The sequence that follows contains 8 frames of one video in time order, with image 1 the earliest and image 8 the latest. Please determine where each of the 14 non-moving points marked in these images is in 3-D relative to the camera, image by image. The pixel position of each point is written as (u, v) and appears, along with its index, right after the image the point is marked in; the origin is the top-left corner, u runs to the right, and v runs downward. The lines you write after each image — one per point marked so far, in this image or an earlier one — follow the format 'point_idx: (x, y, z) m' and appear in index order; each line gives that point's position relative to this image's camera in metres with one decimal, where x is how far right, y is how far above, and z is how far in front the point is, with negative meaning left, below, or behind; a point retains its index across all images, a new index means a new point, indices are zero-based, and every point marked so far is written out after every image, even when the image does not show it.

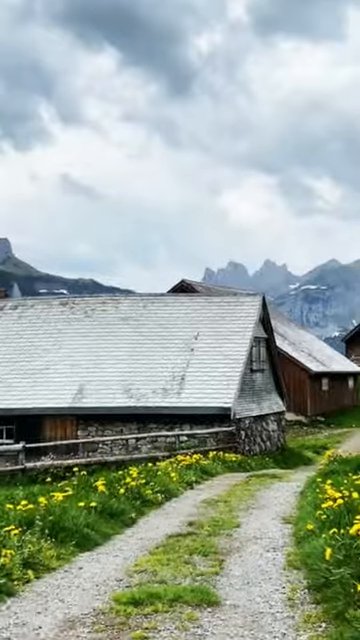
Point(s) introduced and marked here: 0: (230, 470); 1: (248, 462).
0: (+1.1, -3.1, +17.2) m
1: (+1.7, -3.4, +19.8) m
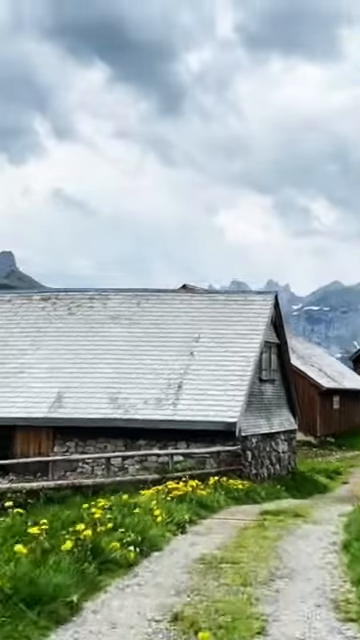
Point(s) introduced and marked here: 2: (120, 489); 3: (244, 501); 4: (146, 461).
0: (+0.9, -2.9, +13.4) m
1: (+1.5, -3.3, +15.9) m
2: (-1.2, -3.4, +16.5) m
3: (+1.1, -3.0, +13.8) m
4: (-0.8, -3.4, +19.8) m
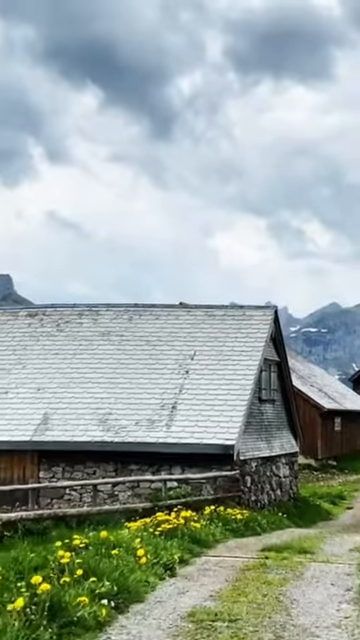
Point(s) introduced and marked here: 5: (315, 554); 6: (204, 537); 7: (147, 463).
0: (+0.8, -3.1, +12.0) m
1: (+1.4, -3.5, +14.6) m
2: (-1.3, -3.6, +15.1) m
3: (+0.9, -3.2, +12.5) m
4: (-0.9, -3.7, +18.4) m
5: (+1.6, -2.8, +9.9) m
6: (+0.3, -2.7, +10.1) m
7: (-0.7, -3.3, +18.9) m
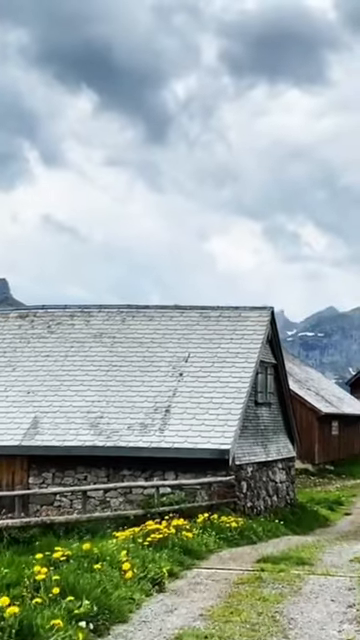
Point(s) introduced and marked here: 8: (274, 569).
0: (+0.7, -3.1, +11.5) m
1: (+1.3, -3.5, +14.0) m
2: (-1.4, -3.6, +14.5) m
3: (+0.8, -3.2, +11.9) m
4: (-1.1, -3.7, +17.8) m
5: (+1.5, -2.8, +9.3) m
6: (+0.2, -2.6, +9.6) m
7: (-0.9, -3.3, +18.3) m
8: (+1.0, -2.6, +8.8) m
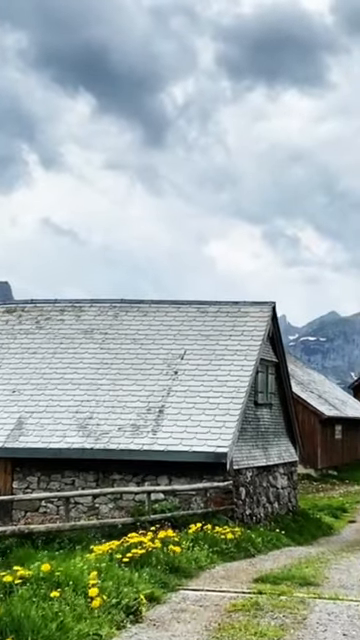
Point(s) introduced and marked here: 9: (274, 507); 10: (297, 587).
0: (+0.5, -2.9, +10.2) m
1: (+1.1, -3.3, +12.8) m
2: (-1.6, -3.5, +13.3) m
3: (+0.7, -3.0, +10.7) m
4: (-1.2, -3.6, +16.6) m
5: (+1.4, -2.6, +8.1) m
6: (0.0, -2.5, +8.3) m
7: (-1.0, -3.1, +17.1) m
8: (+0.8, -2.5, +7.5) m
9: (+2.2, -4.4, +19.7) m
10: (+1.1, -2.5, +7.9) m
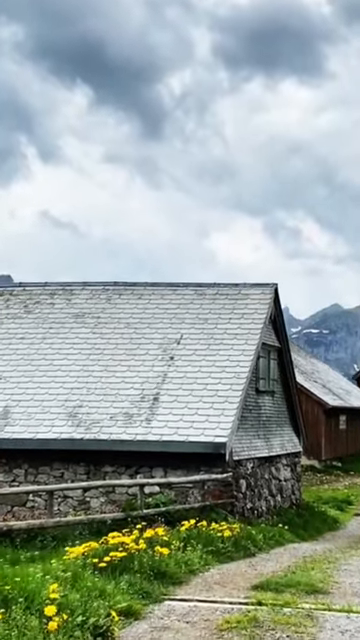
0: (+0.4, -2.6, +9.1) m
1: (+1.0, -3.0, +11.7) m
2: (-1.6, -3.1, +12.2) m
3: (+0.6, -2.7, +9.6) m
4: (-1.3, -3.2, +15.5) m
5: (+1.2, -2.3, +7.0) m
6: (-0.1, -2.2, +7.2) m
7: (-1.1, -2.8, +16.0) m
8: (+0.7, -2.2, +6.4) m
9: (+2.2, -4.0, +18.6) m
10: (+1.0, -2.2, +6.7) m
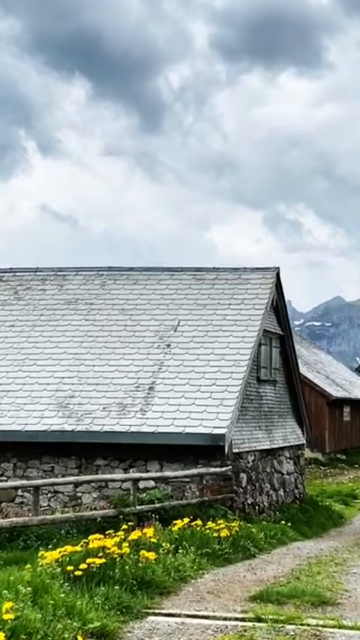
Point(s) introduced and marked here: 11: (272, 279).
0: (+0.4, -2.4, +8.2) m
1: (+1.0, -2.8, +10.8) m
2: (-1.7, -2.9, +11.3) m
3: (+0.5, -2.5, +8.7) m
4: (-1.3, -3.0, +14.6) m
5: (+1.2, -2.1, +6.1) m
6: (-0.2, -2.0, +6.4) m
7: (-1.1, -2.5, +15.1) m
8: (+0.6, -2.0, +5.5) m
9: (+2.1, -3.7, +17.7) m
10: (+0.9, -2.0, +5.9) m
11: (+2.0, +0.9, +18.4) m
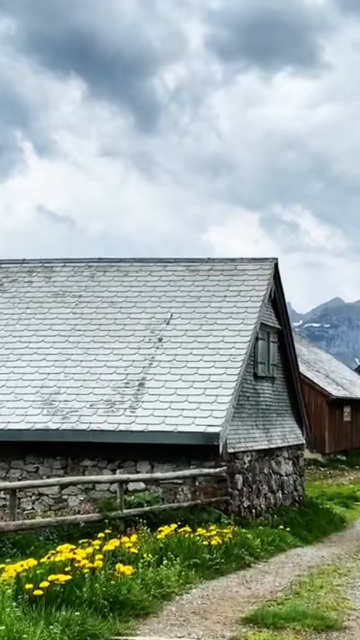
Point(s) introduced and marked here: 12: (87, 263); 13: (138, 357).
0: (+0.2, -2.3, +7.3) m
1: (+0.8, -2.6, +9.9) m
2: (-1.9, -2.7, +10.4) m
3: (+0.4, -2.3, +7.8) m
4: (-1.5, -2.8, +13.7) m
5: (+1.0, -1.9, +5.2) m
6: (-0.3, -1.8, +5.4) m
7: (-1.3, -2.4, +14.2) m
8: (+0.5, -1.8, +4.6) m
9: (+2.0, -3.6, +16.8) m
10: (+0.8, -1.9, +5.0) m
11: (+1.9, +1.0, +17.5) m
12: (-2.1, +1.3, +19.0) m
13: (-0.8, -0.7, +15.5) m
